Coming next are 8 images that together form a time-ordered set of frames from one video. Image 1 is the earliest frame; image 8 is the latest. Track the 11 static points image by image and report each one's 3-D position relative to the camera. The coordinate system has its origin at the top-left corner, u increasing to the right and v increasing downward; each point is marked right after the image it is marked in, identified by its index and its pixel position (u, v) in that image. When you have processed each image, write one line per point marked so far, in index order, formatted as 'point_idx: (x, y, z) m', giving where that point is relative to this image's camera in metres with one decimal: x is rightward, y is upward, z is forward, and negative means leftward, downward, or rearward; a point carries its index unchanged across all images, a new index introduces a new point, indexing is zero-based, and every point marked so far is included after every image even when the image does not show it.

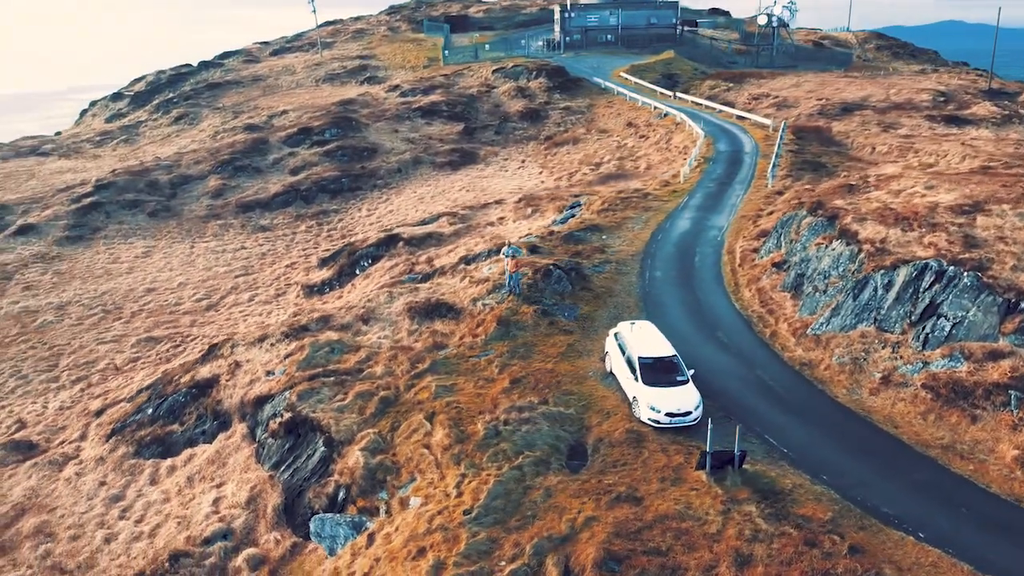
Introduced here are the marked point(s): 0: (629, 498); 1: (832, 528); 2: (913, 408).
0: (+2.2, -4.2, +16.2) m
1: (+6.1, -4.5, +15.6) m
2: (+9.6, -2.9, +19.5) m
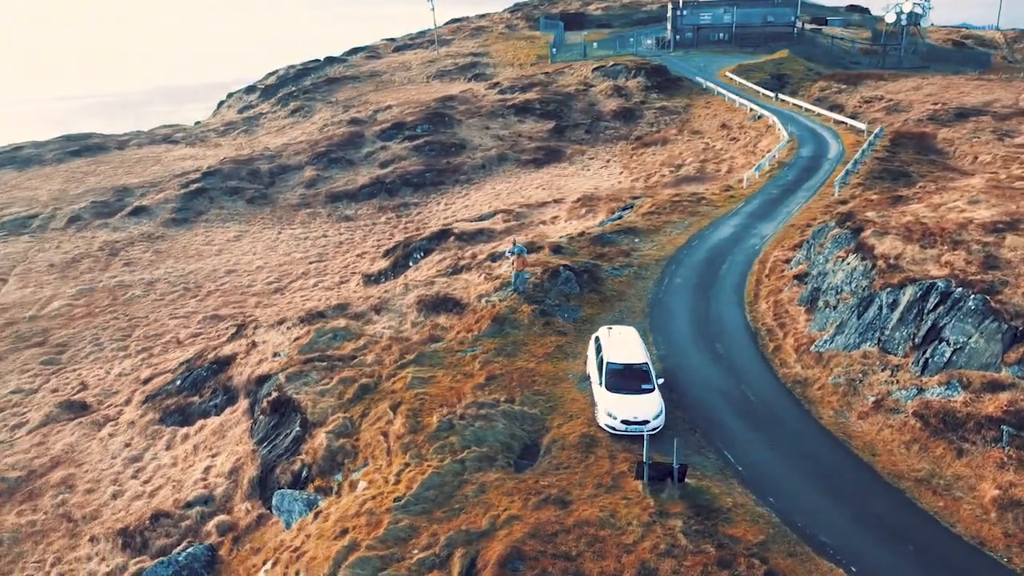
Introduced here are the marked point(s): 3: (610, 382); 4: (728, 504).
0: (+0.8, -4.2, +16.2) m
1: (+4.5, -4.8, +15.0) m
2: (+8.7, -3.3, +18.4) m
3: (+2.2, -2.2, +19.1) m
4: (+4.3, -4.3, +16.2) m
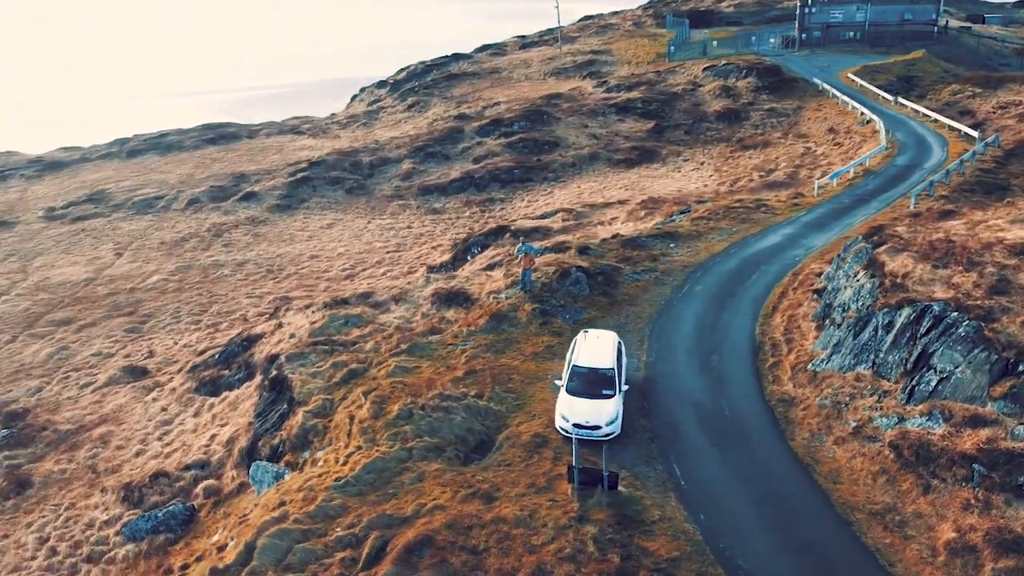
0: (-0.6, -4.2, +16.5) m
1: (+2.7, -5.0, +14.7) m
2: (+7.6, -3.7, +17.3) m
3: (+1.4, -2.3, +19.1) m
4: (+2.8, -4.5, +16.0) m
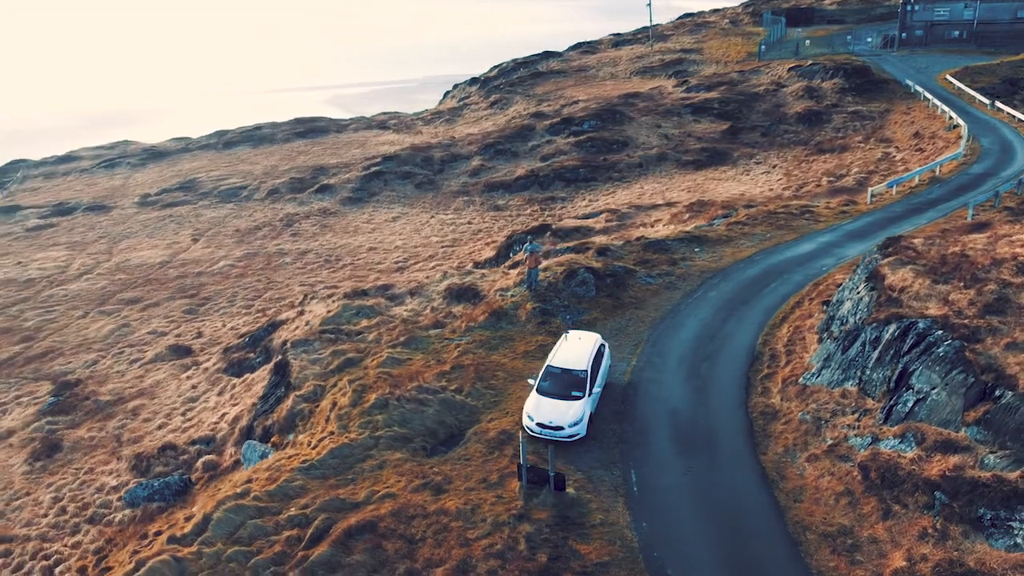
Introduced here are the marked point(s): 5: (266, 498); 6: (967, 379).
0: (-1.6, -4.1, +16.9) m
1: (+1.4, -5.1, +14.7) m
2: (+6.6, -4.0, +16.6) m
3: (+0.7, -2.3, +19.2) m
4: (+1.6, -4.5, +15.9) m
5: (-5.1, -4.4, +17.0) m
6: (+8.8, -1.8, +15.8) m
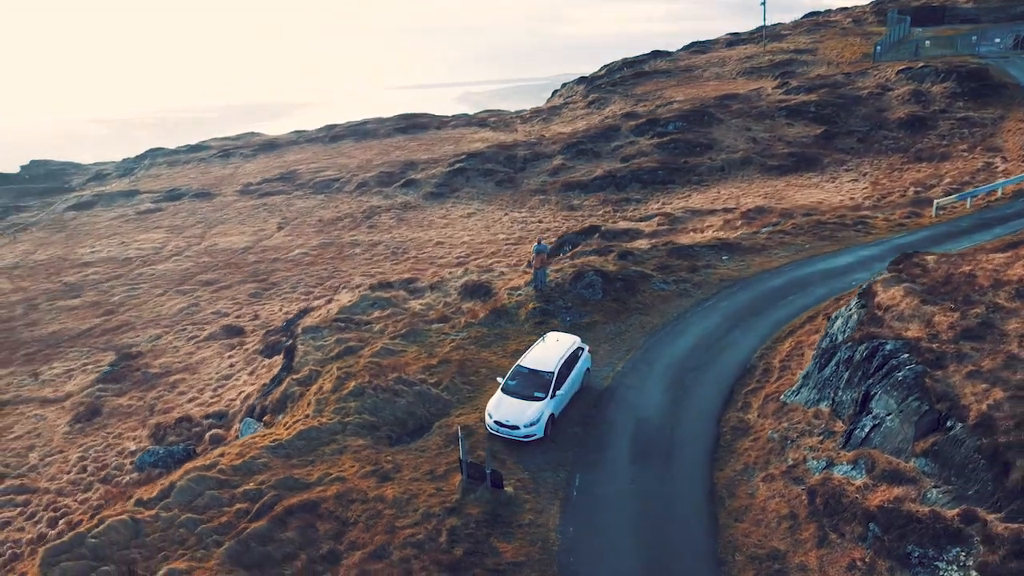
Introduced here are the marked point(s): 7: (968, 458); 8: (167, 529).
0: (-2.8, -4.0, +17.5) m
1: (-0.2, -5.1, +14.9) m
2: (+5.3, -4.3, +16.0) m
3: (-0.1, -2.3, +19.4) m
4: (+0.2, -4.6, +16.0) m
5: (-6.3, -4.1, +18.1) m
6: (+7.4, -2.2, +14.8) m
7: (+7.6, -2.8, +13.6) m
8: (-7.0, -4.9, +16.6) m
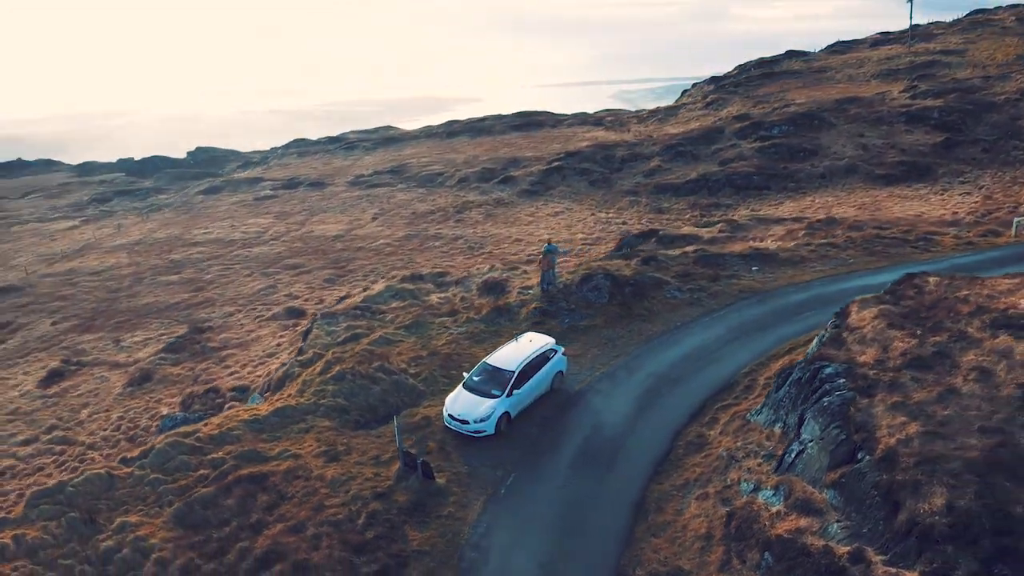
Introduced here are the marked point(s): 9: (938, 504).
0: (-4.1, -3.8, +18.4) m
1: (-2.0, -5.0, +15.3) m
2: (+3.6, -4.5, +15.5) m
3: (-0.9, -2.2, +19.7) m
4: (-1.4, -4.5, +16.4) m
5: (-7.4, -3.6, +19.6) m
6: (+5.6, -2.5, +13.9) m
7: (+5.5, -3.2, +12.7) m
8: (-8.4, -4.4, +18.2) m
9: (+6.1, -3.1, +11.7) m
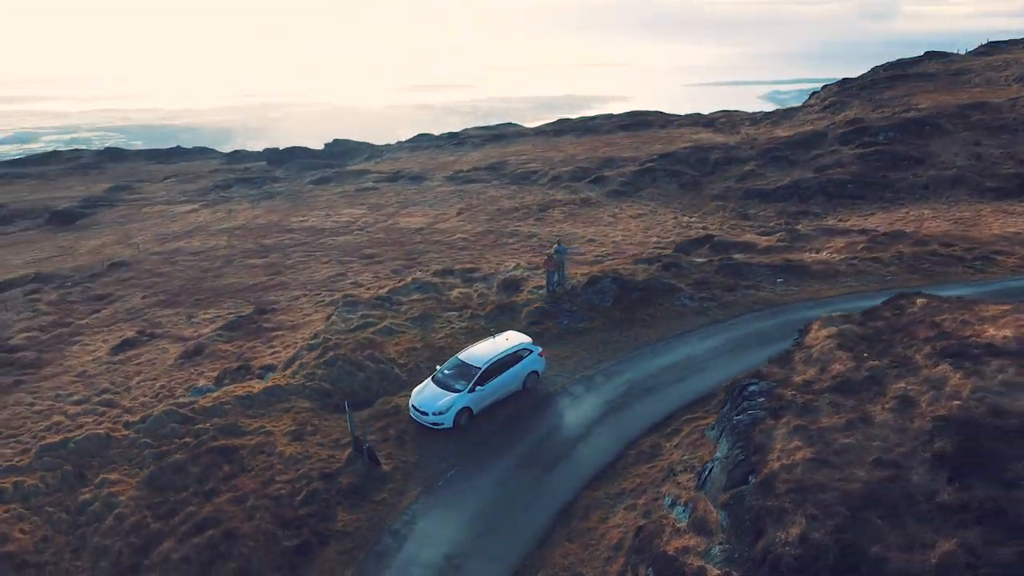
0: (-5.1, -3.5, +19.4) m
1: (-3.6, -4.8, +16.1) m
2: (+1.9, -4.7, +15.3) m
3: (-1.7, -2.1, +20.2) m
4: (-2.8, -4.4, +17.0) m
5: (-8.1, -3.2, +21.1) m
6: (+3.8, -2.8, +13.4) m
7: (+3.5, -3.4, +12.2) m
8: (-9.4, -3.9, +20.0) m
9: (+3.9, -3.4, +11.1) m
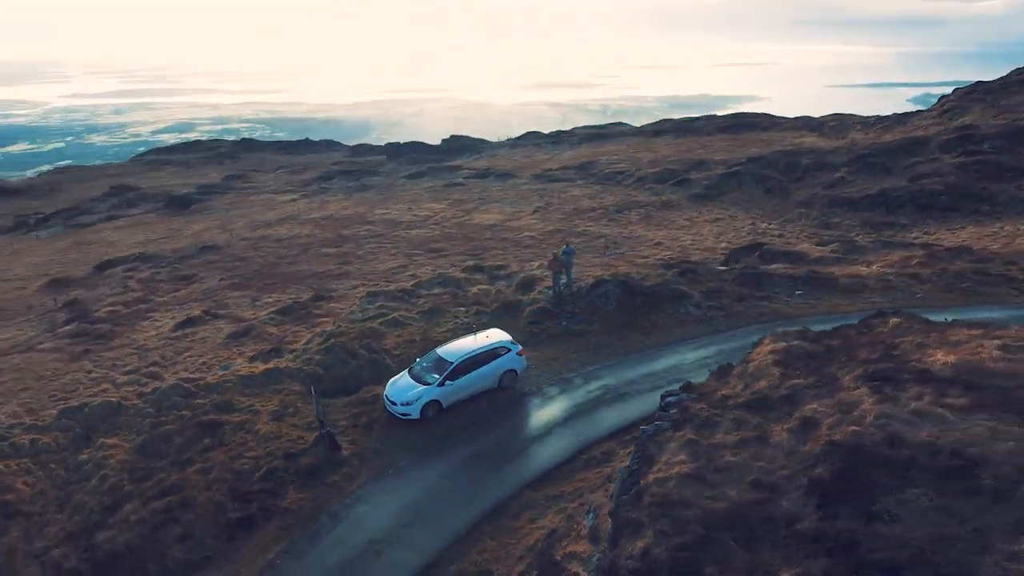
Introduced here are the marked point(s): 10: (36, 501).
0: (-5.8, -3.2, +20.5) m
1: (-4.9, -4.6, +16.9) m
2: (+0.4, -4.7, +15.3) m
3: (-2.3, -2.0, +20.7) m
4: (-4.0, -4.2, +17.7) m
5: (-8.6, -2.7, +22.6) m
6: (+2.0, -2.9, +13.1) m
7: (+1.5, -3.5, +12.1) m
8: (-10.1, -3.4, +21.7) m
9: (+1.8, -3.5, +10.9) m
10: (-10.7, -4.8, +18.3) m
